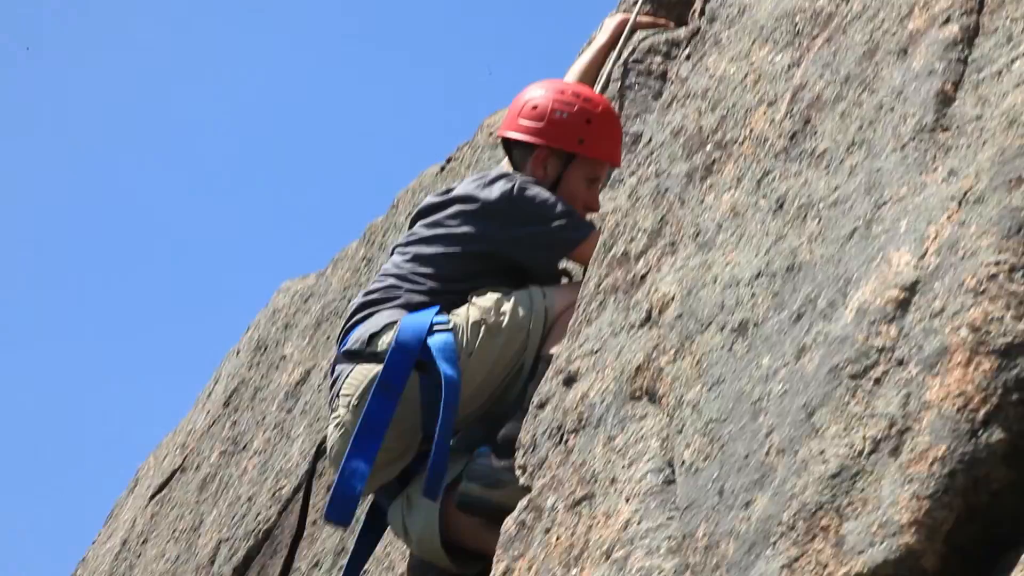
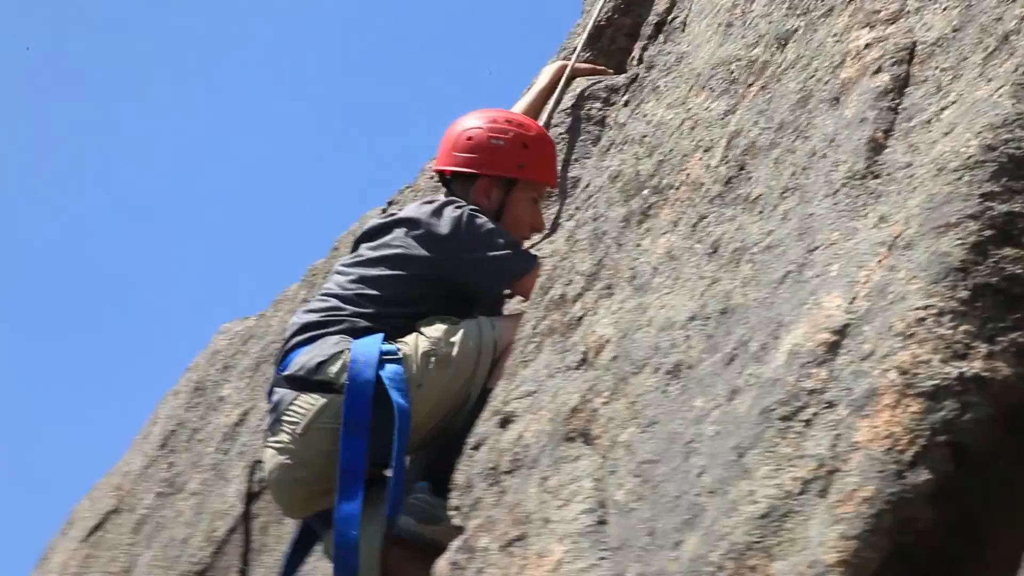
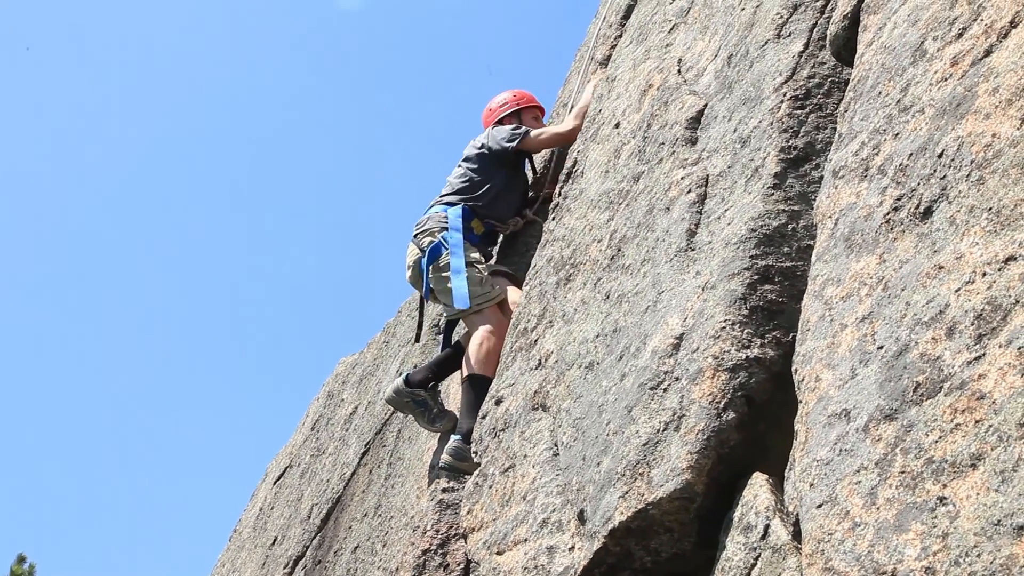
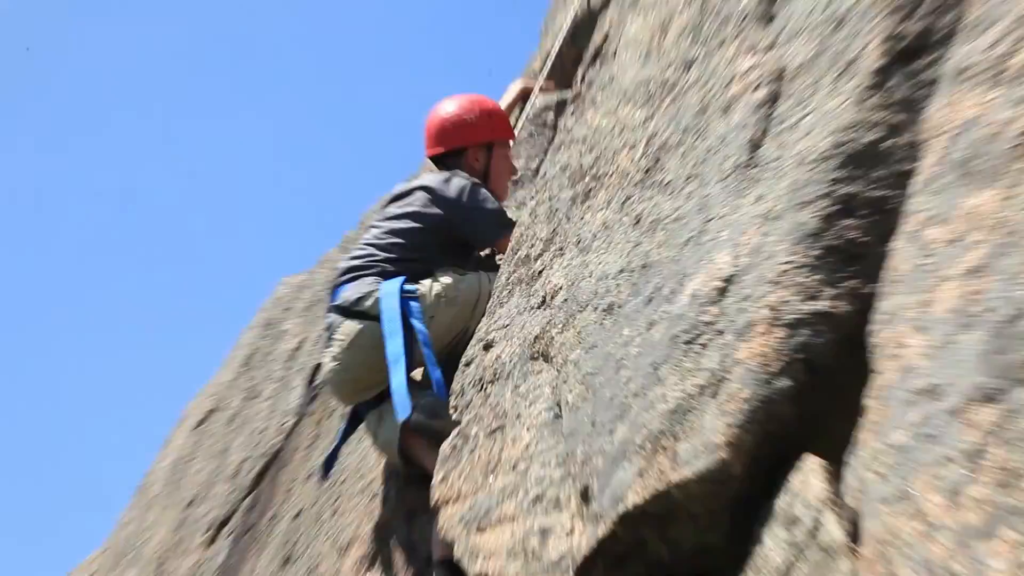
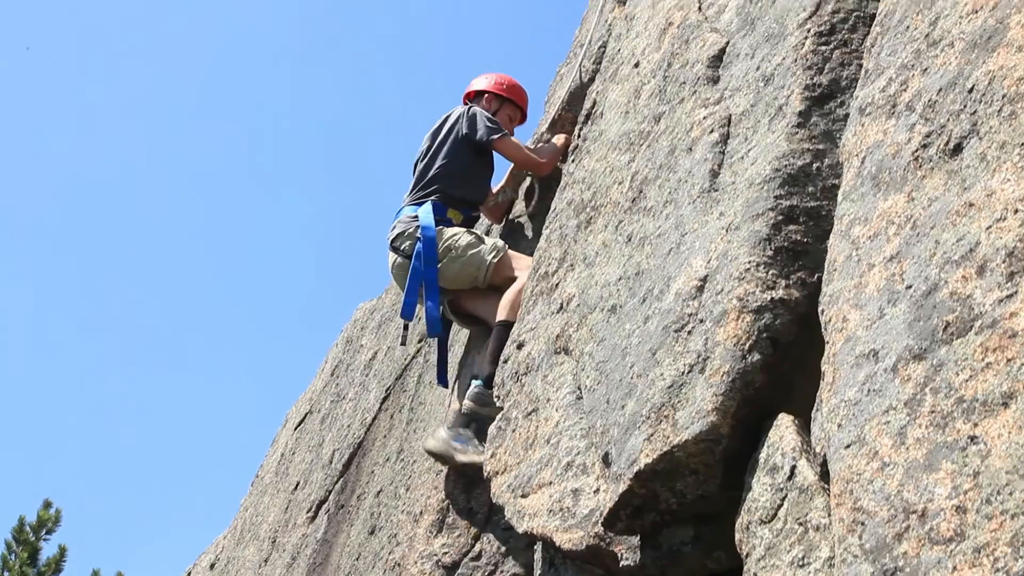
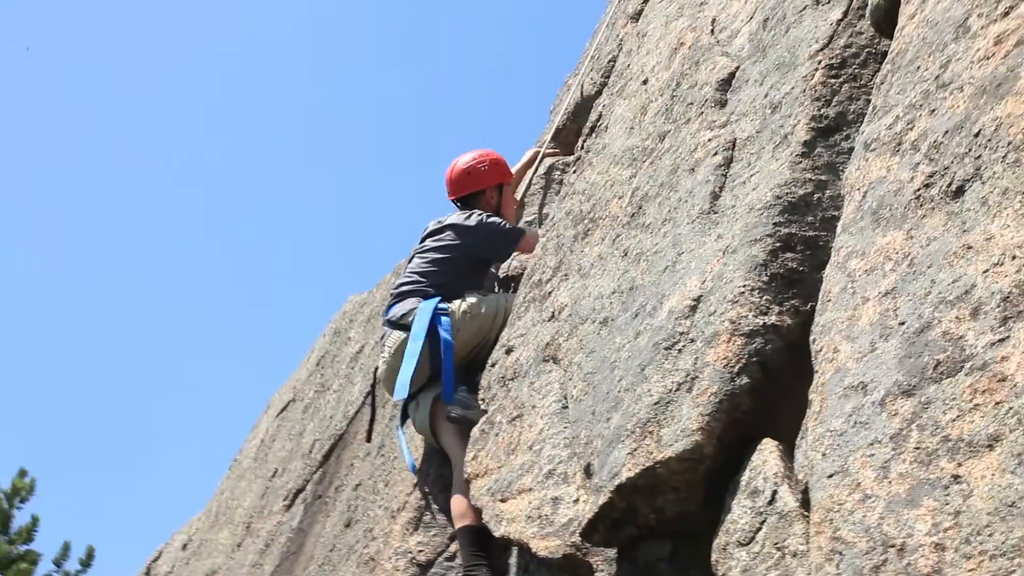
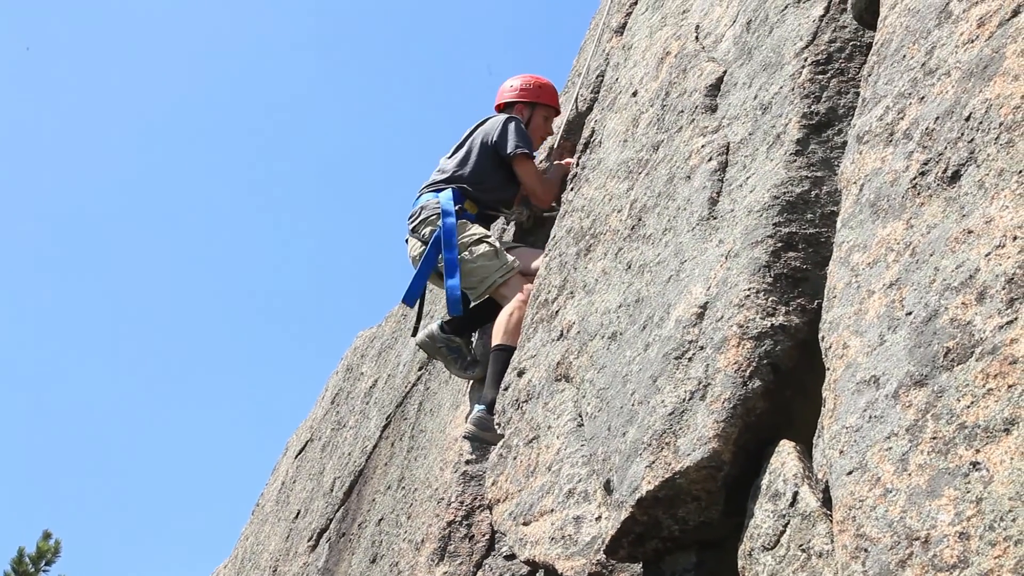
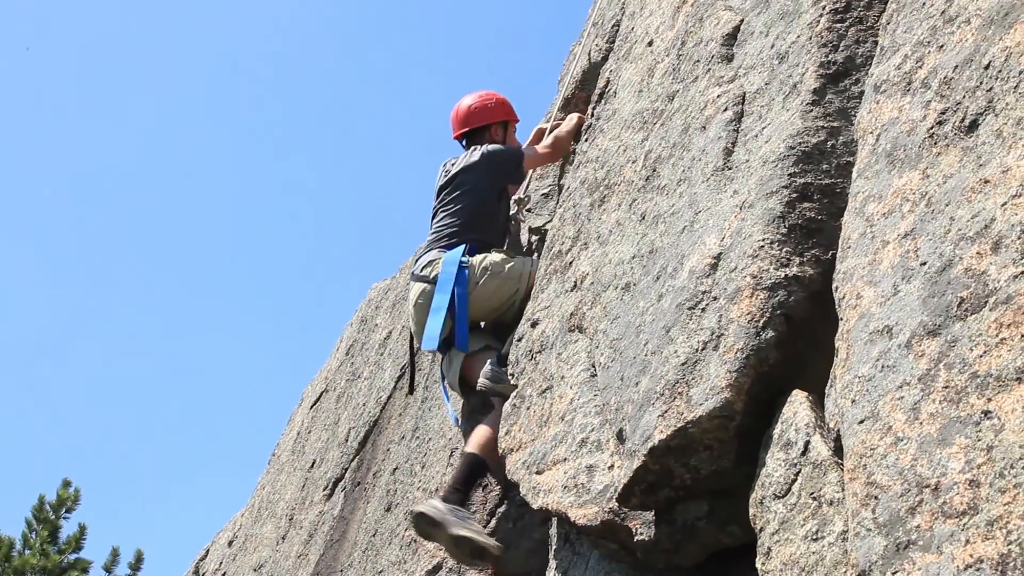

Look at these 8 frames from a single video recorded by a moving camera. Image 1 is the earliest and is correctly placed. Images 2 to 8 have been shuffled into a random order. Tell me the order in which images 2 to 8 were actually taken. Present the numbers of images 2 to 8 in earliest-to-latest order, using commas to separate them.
2, 4, 6, 8, 5, 7, 3
